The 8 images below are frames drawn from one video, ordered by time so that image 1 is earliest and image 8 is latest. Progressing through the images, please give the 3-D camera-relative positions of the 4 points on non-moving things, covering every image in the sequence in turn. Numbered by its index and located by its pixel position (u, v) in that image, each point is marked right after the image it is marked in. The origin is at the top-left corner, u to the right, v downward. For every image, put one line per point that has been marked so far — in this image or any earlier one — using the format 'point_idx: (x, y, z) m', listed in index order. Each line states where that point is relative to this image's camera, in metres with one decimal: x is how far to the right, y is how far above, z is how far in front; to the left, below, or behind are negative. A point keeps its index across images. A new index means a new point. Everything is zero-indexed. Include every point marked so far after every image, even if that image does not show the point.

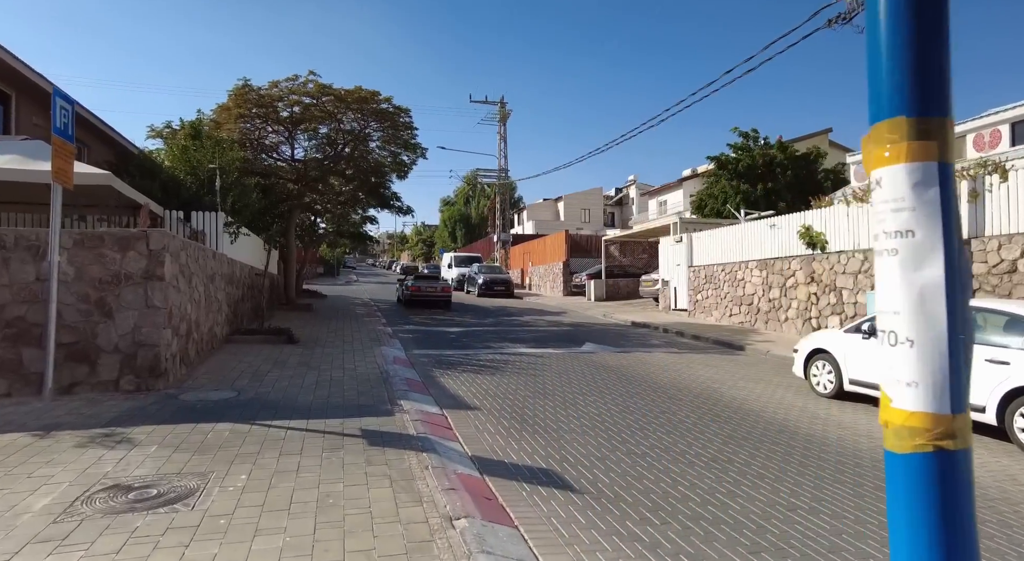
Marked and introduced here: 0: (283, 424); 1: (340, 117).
0: (-2.2, -1.4, +6.2) m
1: (-5.0, +4.7, +18.4) m
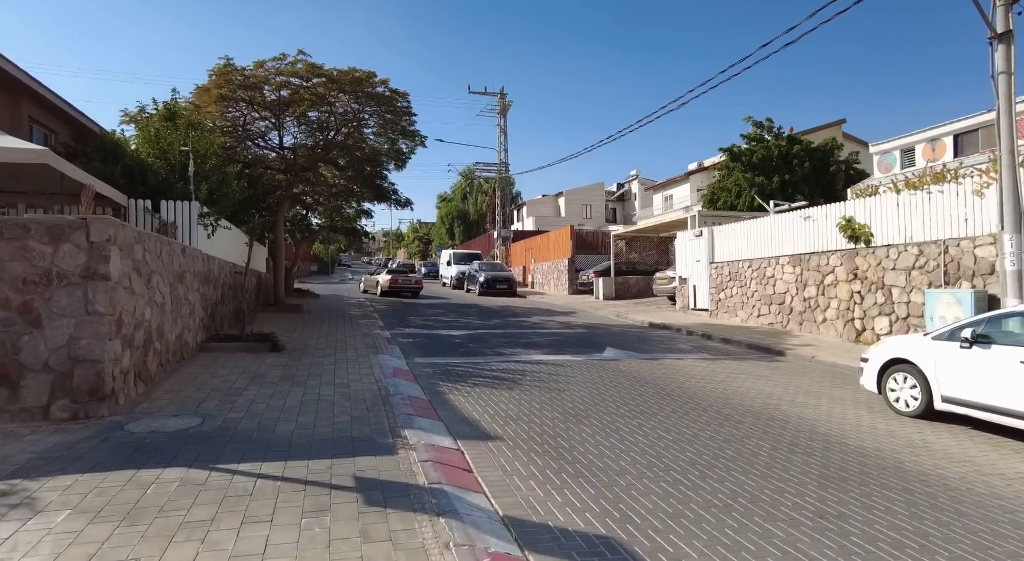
0: (-1.9, -1.4, +4.7) m
1: (-4.8, +4.8, +16.8) m
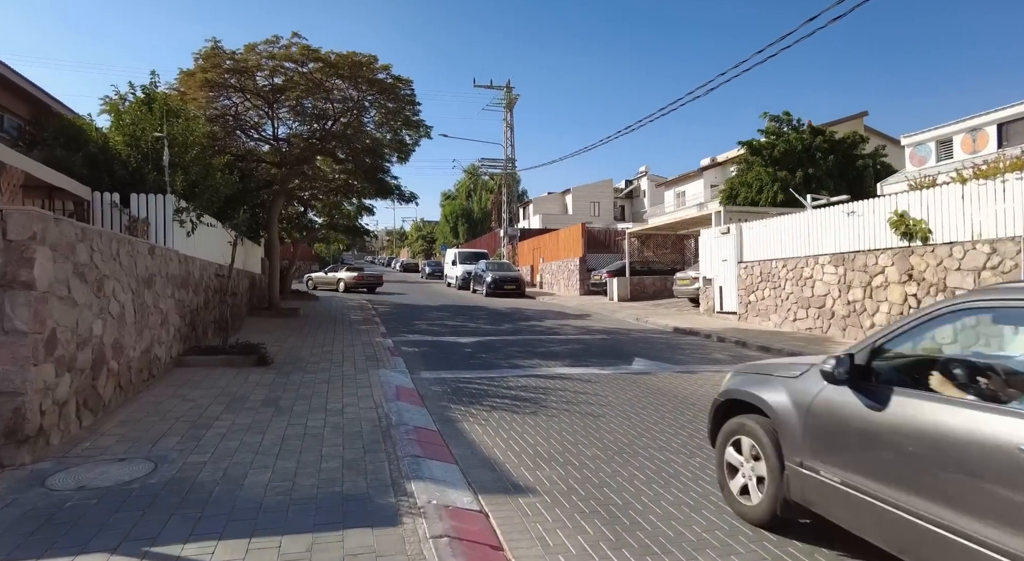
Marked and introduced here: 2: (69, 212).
0: (-1.7, -1.5, +3.4) m
1: (-4.5, +4.7, +15.5) m
2: (-6.0, +0.9, +8.6) m
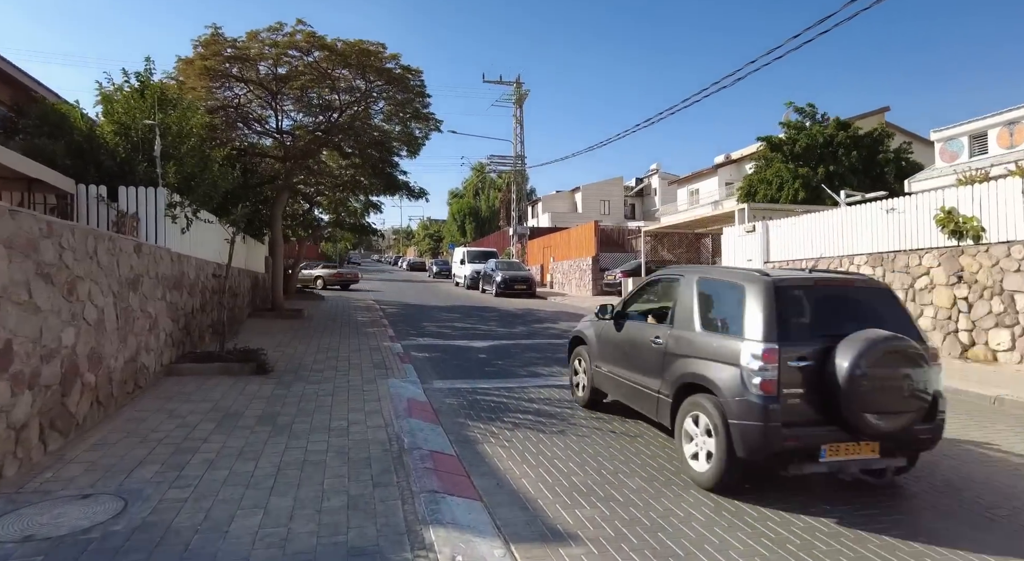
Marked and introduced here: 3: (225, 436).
0: (-1.4, -1.5, +2.6) m
1: (-4.1, +4.7, +14.8) m
2: (-5.7, +0.9, +7.8) m
3: (-2.6, -1.4, +5.7) m
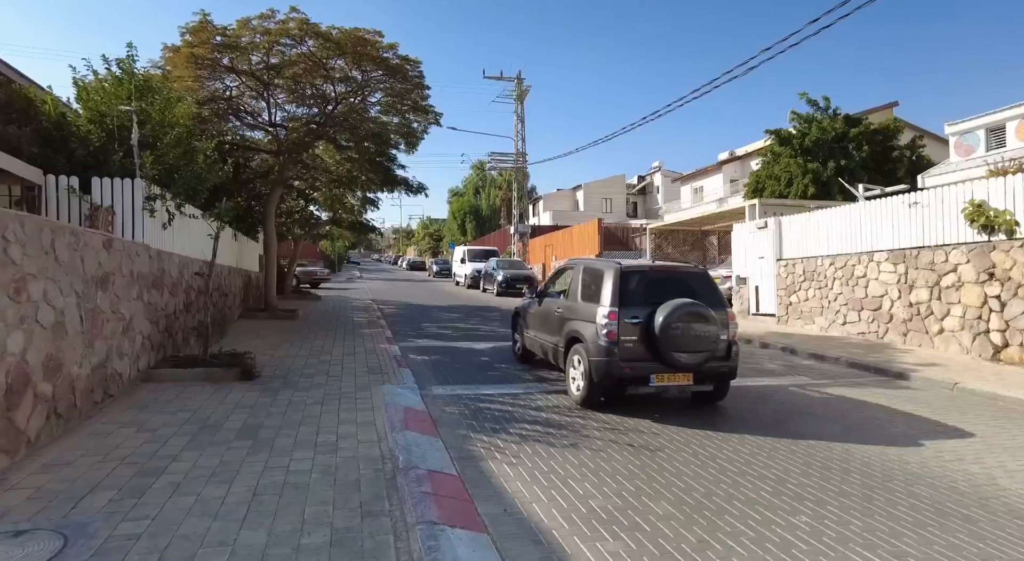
0: (-1.4, -1.5, +2.0) m
1: (-4.0, +4.8, +14.1) m
2: (-5.6, +0.9, +7.2) m
3: (-2.5, -1.4, +5.0) m
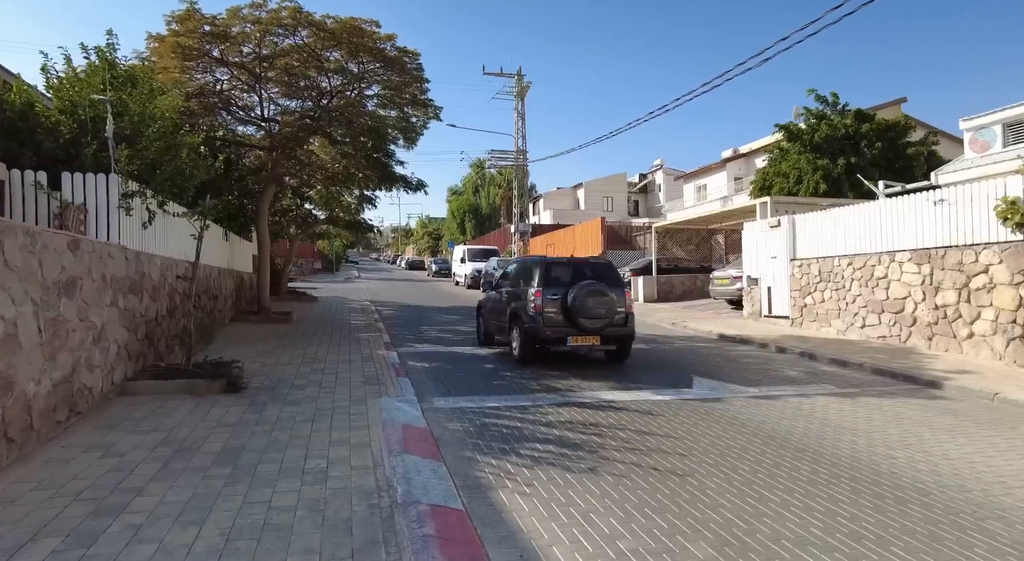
0: (-1.3, -1.5, +1.3) m
1: (-4.0, +4.7, +13.5) m
2: (-5.5, +0.9, +6.6) m
3: (-2.4, -1.4, +4.4) m
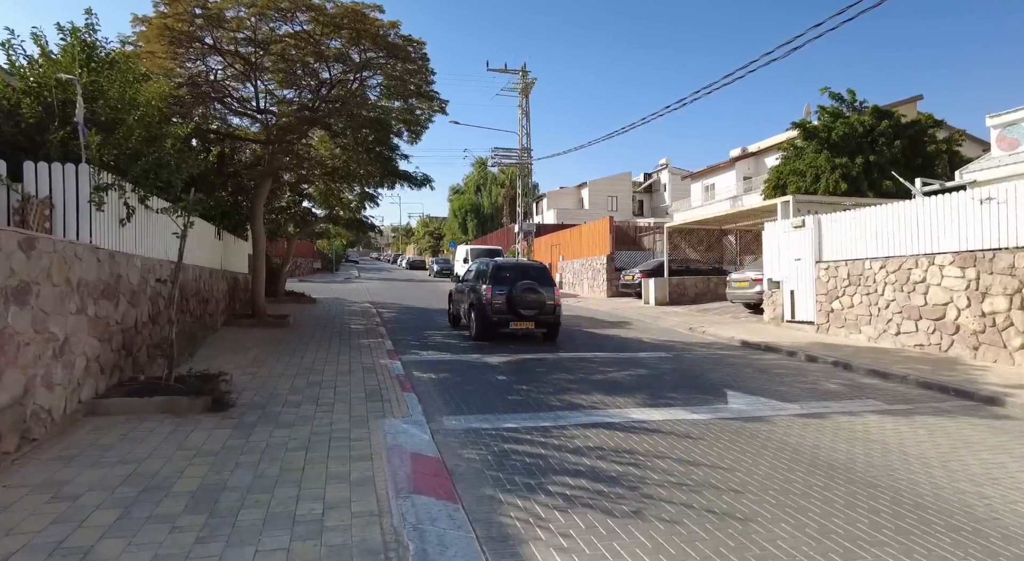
0: (-1.1, -1.6, +0.5) m
1: (-3.7, +4.7, +12.6) m
2: (-5.3, +0.8, +5.7) m
3: (-2.2, -1.5, +3.6) m
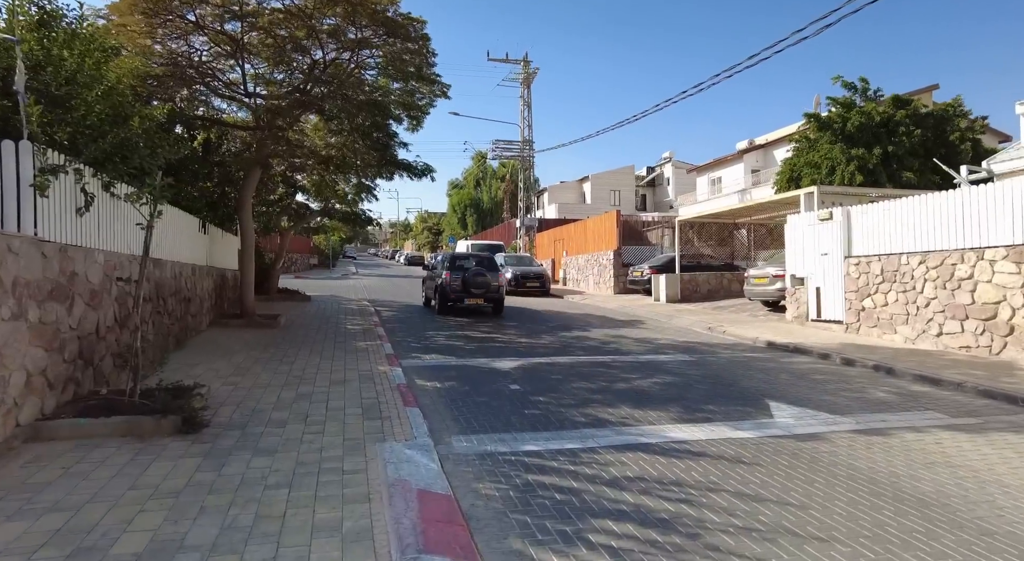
0: (-0.8, -1.6, -0.5) m
1: (-3.6, +4.7, +11.6) m
2: (-5.1, +0.8, +4.7) m
3: (-2.0, -1.5, +2.6) m
